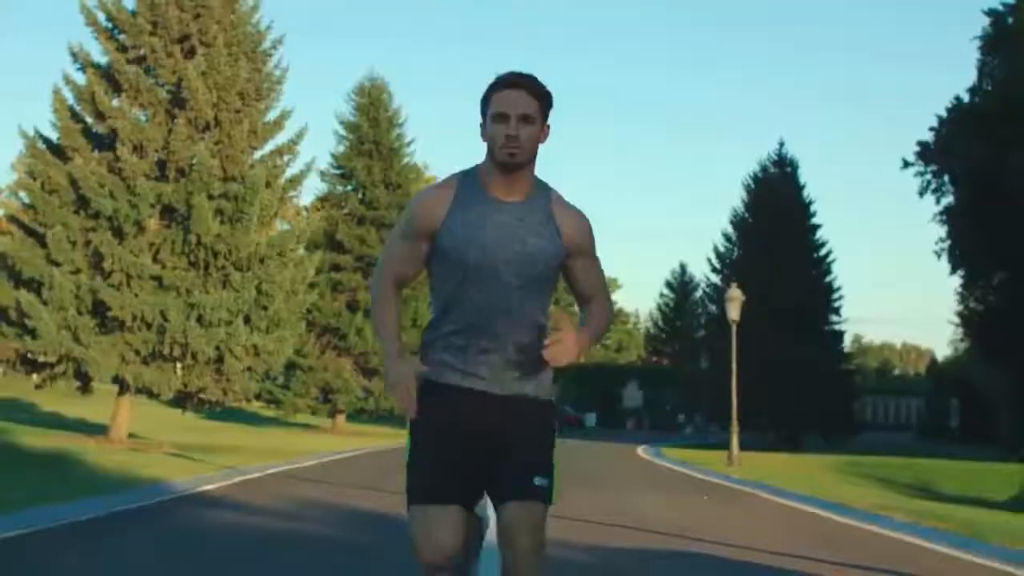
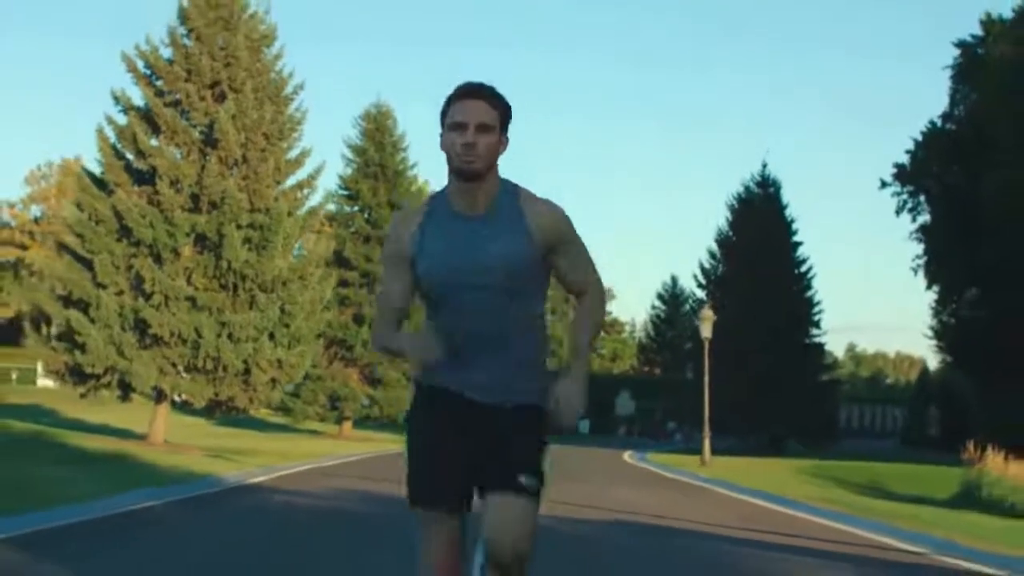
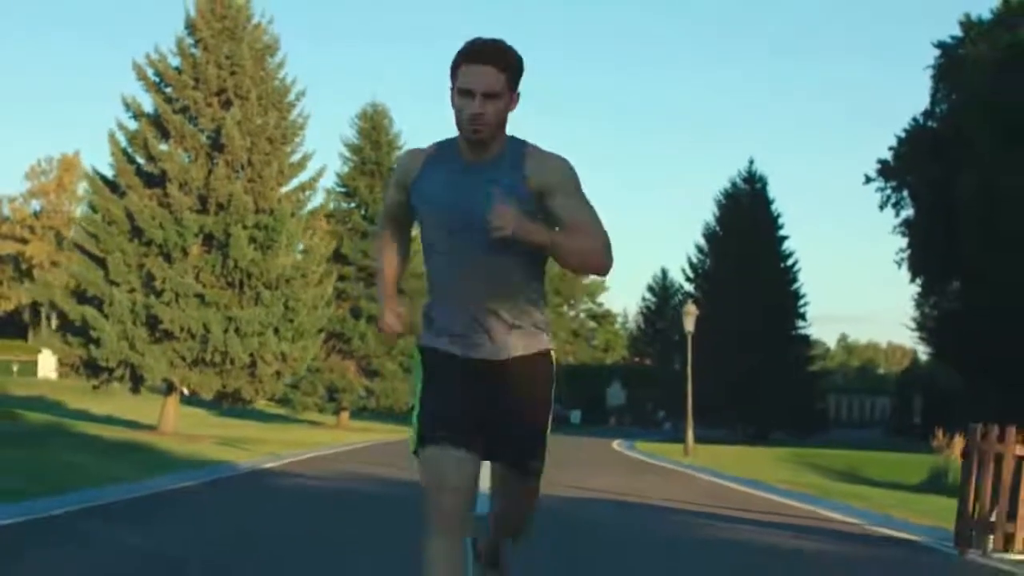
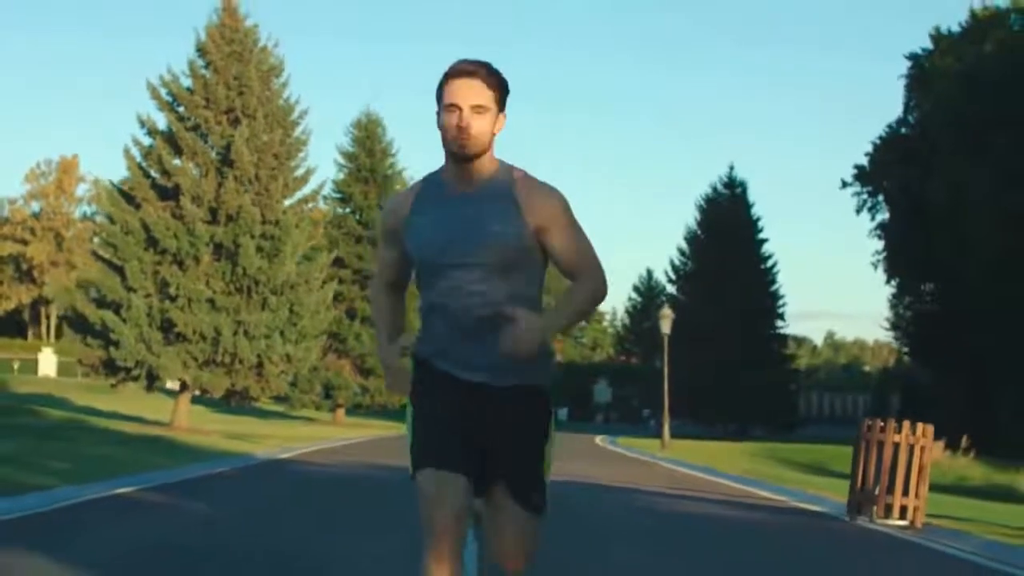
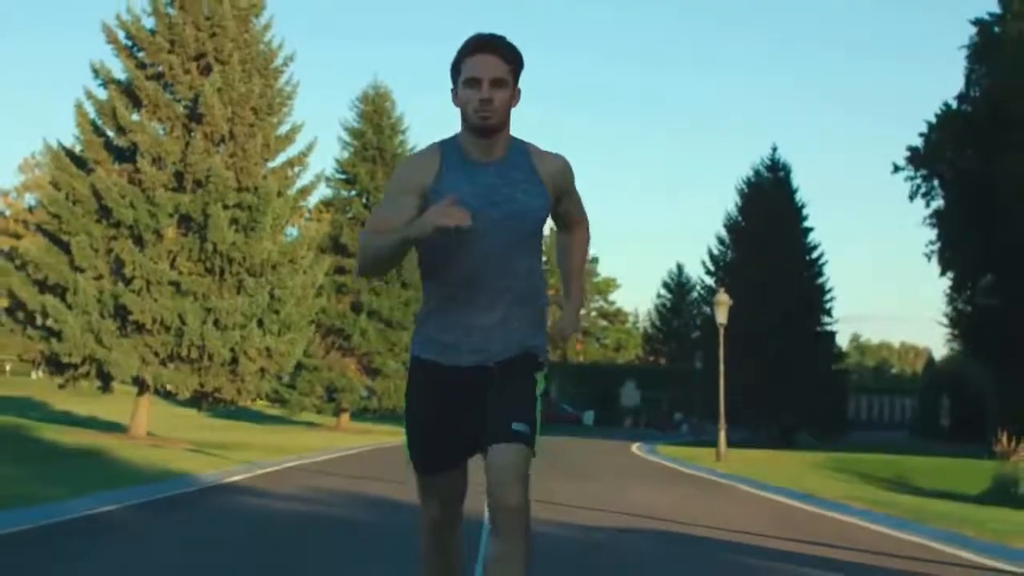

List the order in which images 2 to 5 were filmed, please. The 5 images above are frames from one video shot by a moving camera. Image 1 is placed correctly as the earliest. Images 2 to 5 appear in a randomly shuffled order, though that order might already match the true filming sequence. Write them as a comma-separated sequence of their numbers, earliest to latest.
5, 2, 3, 4
